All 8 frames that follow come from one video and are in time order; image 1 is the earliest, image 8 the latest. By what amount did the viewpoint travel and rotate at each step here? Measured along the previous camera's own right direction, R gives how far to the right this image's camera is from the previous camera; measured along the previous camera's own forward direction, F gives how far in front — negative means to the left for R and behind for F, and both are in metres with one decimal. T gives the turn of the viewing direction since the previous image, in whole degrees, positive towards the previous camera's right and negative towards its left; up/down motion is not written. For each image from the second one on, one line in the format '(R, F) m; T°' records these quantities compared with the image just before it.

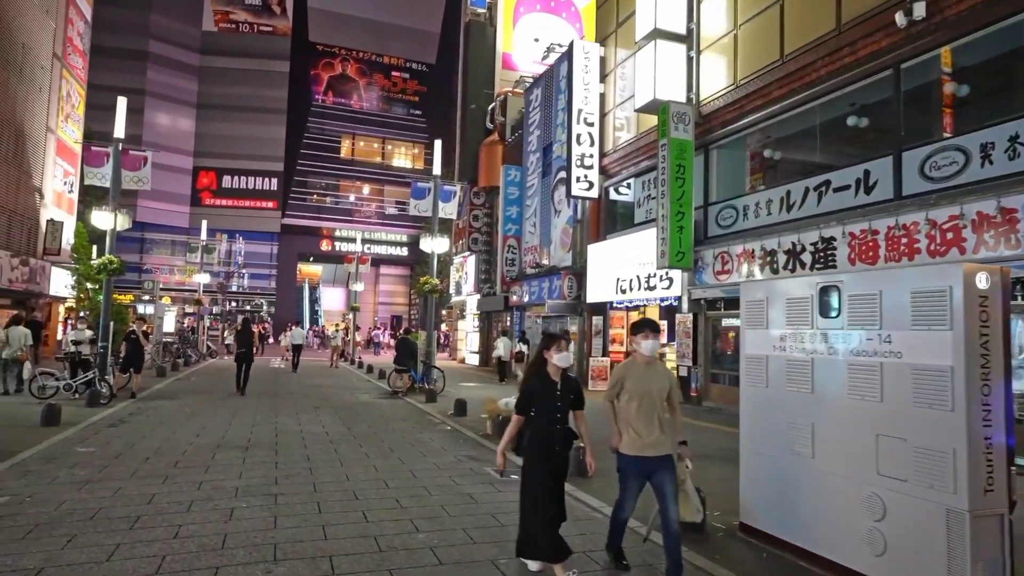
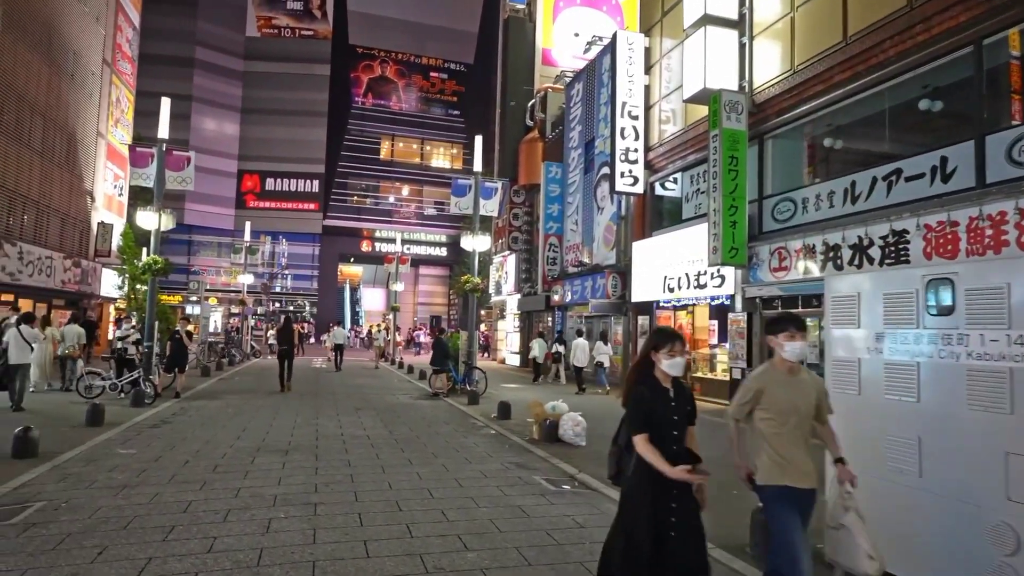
(-0.2, +0.5) m; -3°
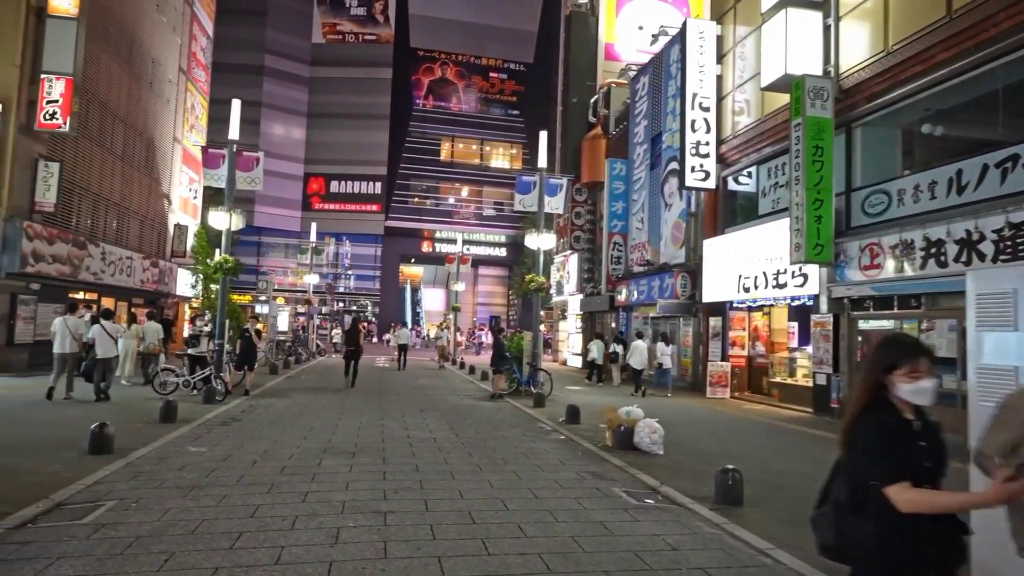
(-0.2, +0.5) m; -5°
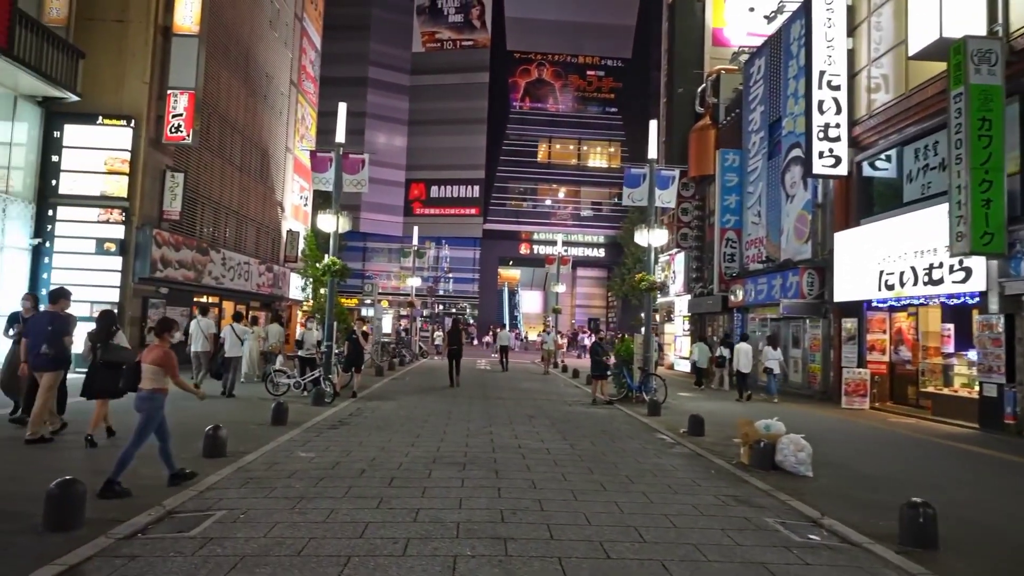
(-0.3, +0.7) m; -9°
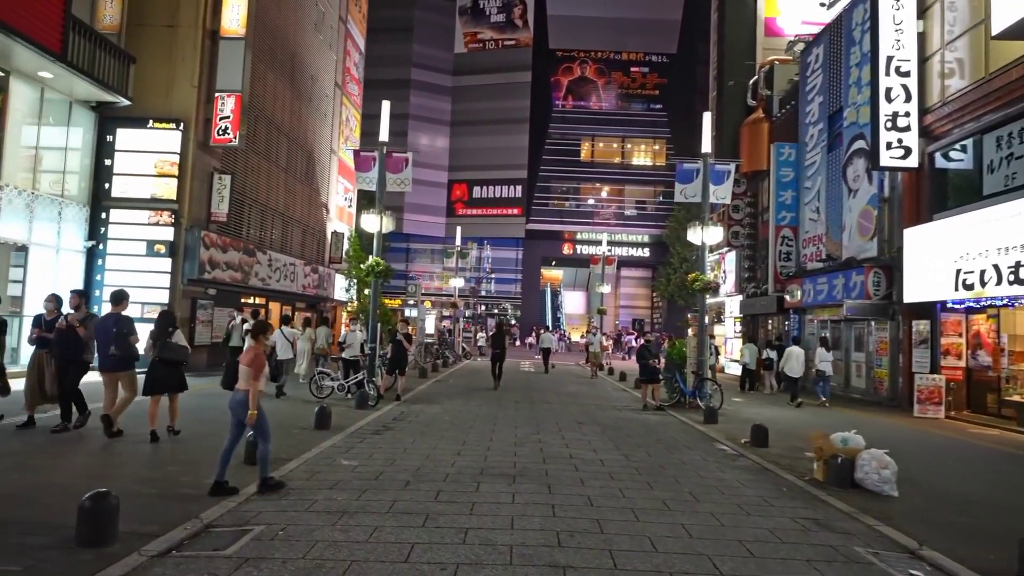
(-0.1, +0.5) m; -4°
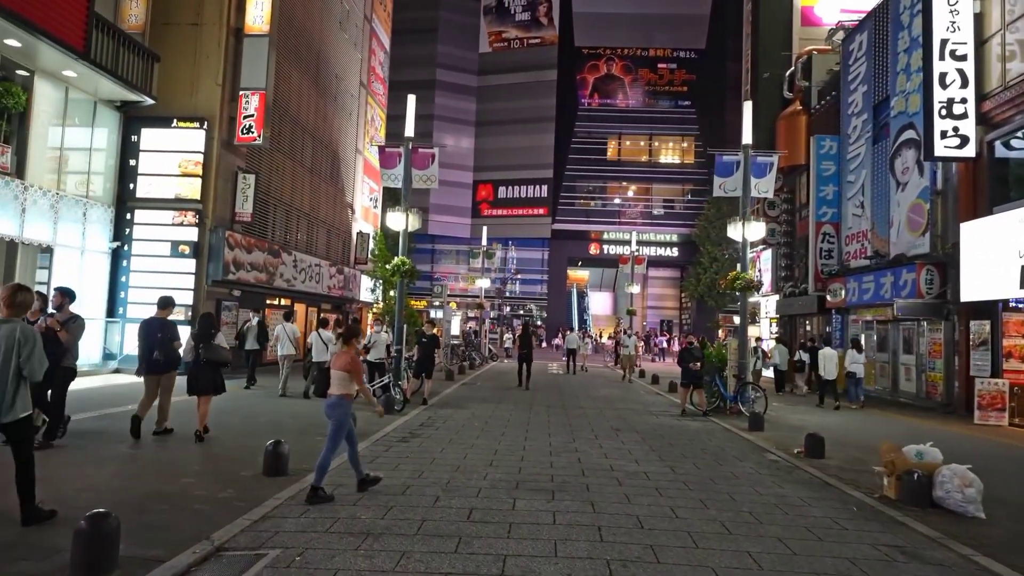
(-0.1, +0.6) m; -2°
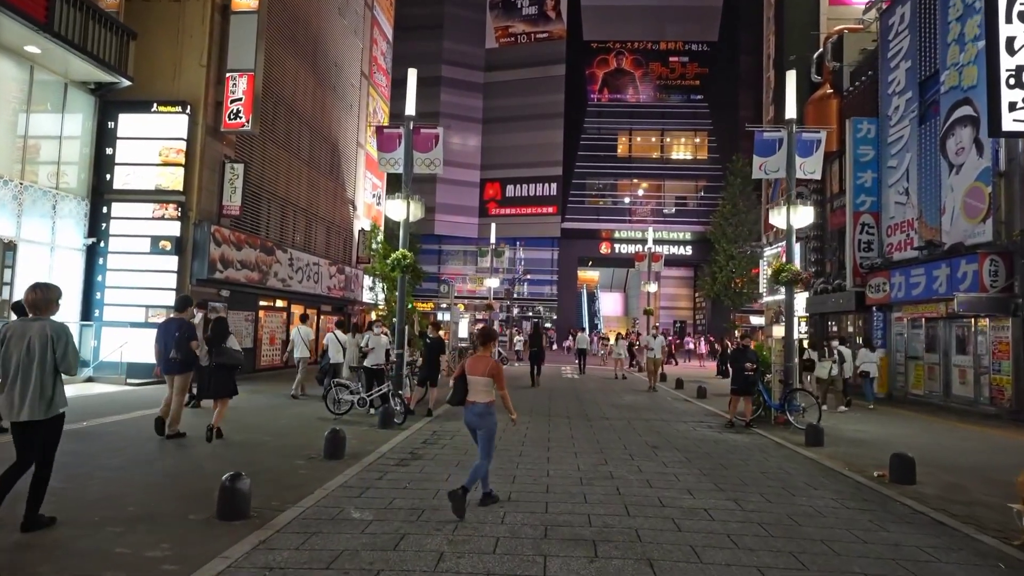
(-0.1, +1.6) m; -1°
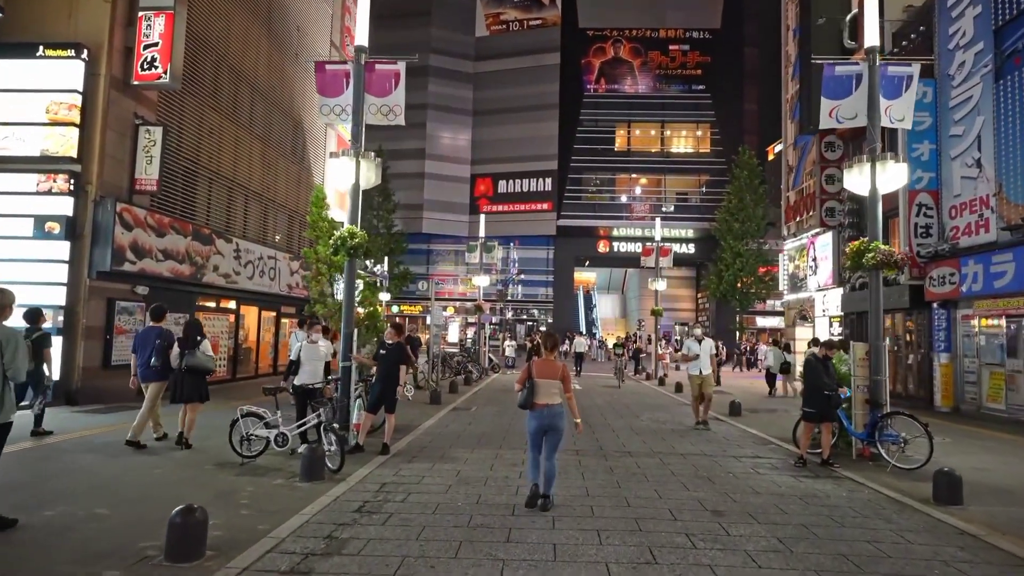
(+0.1, +3.4) m; +1°
